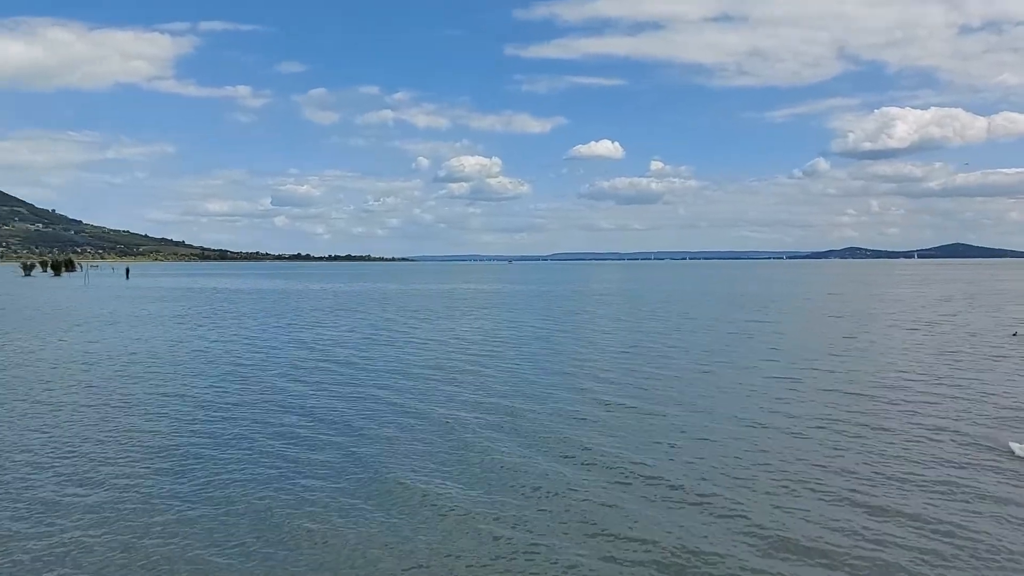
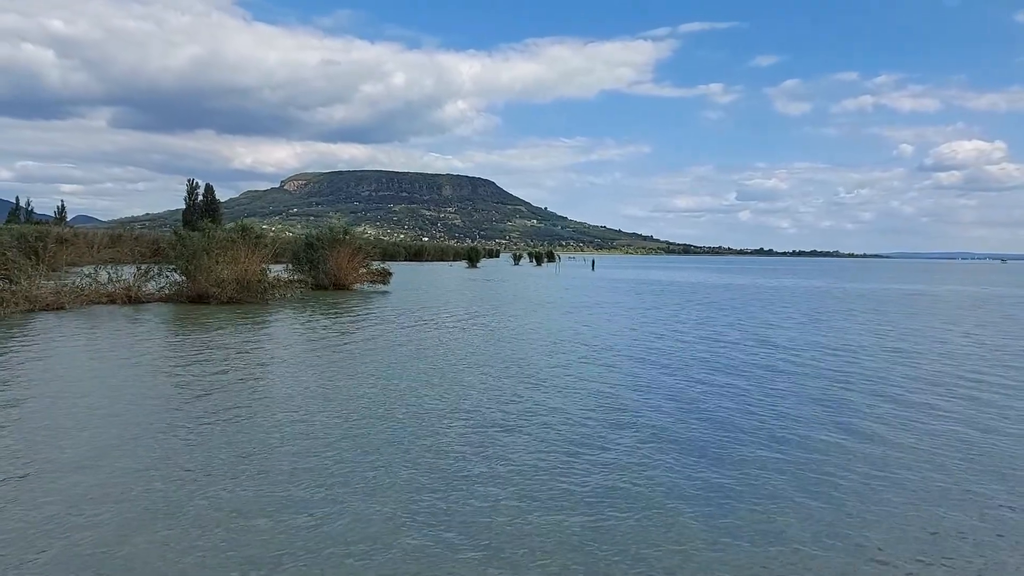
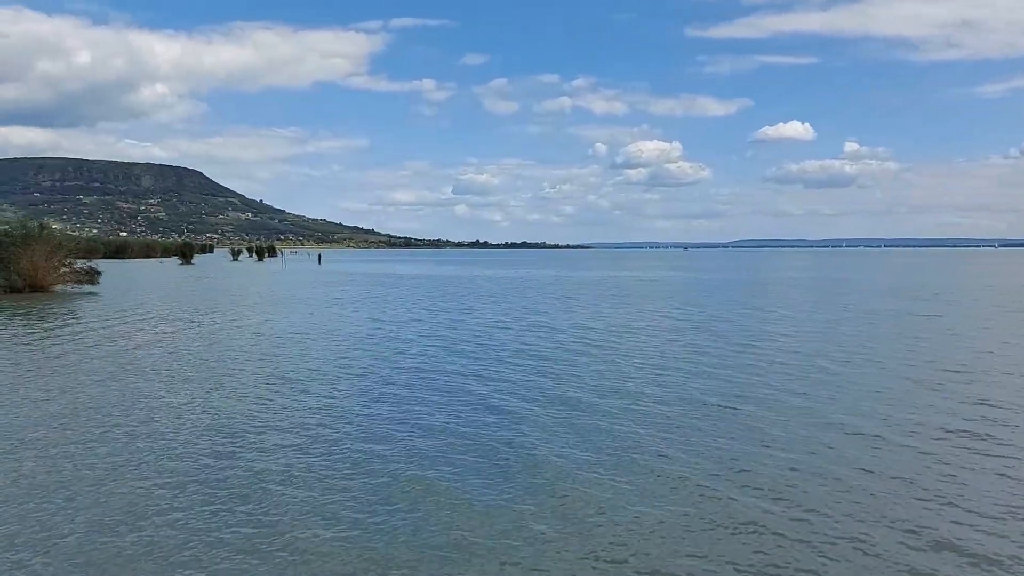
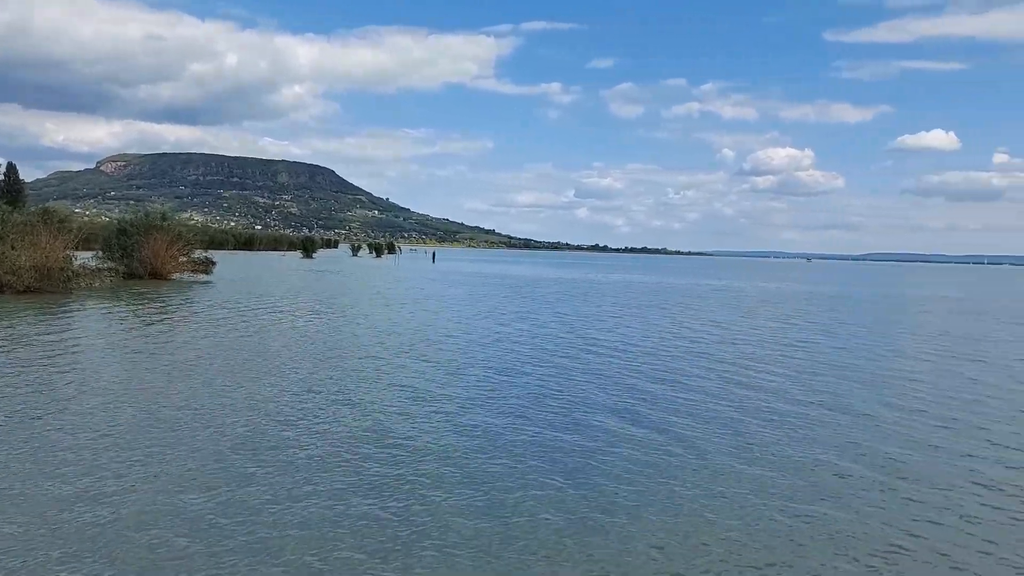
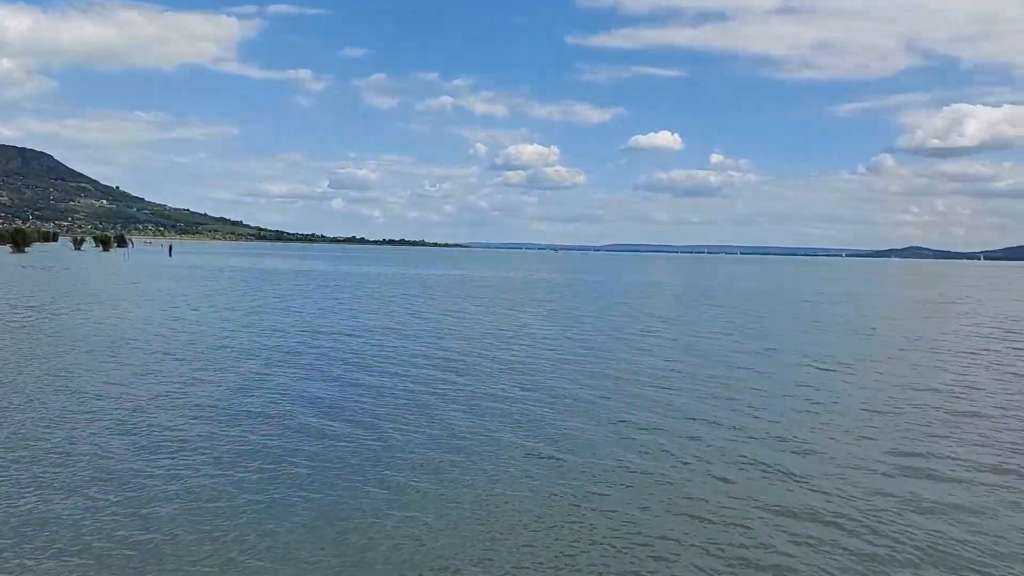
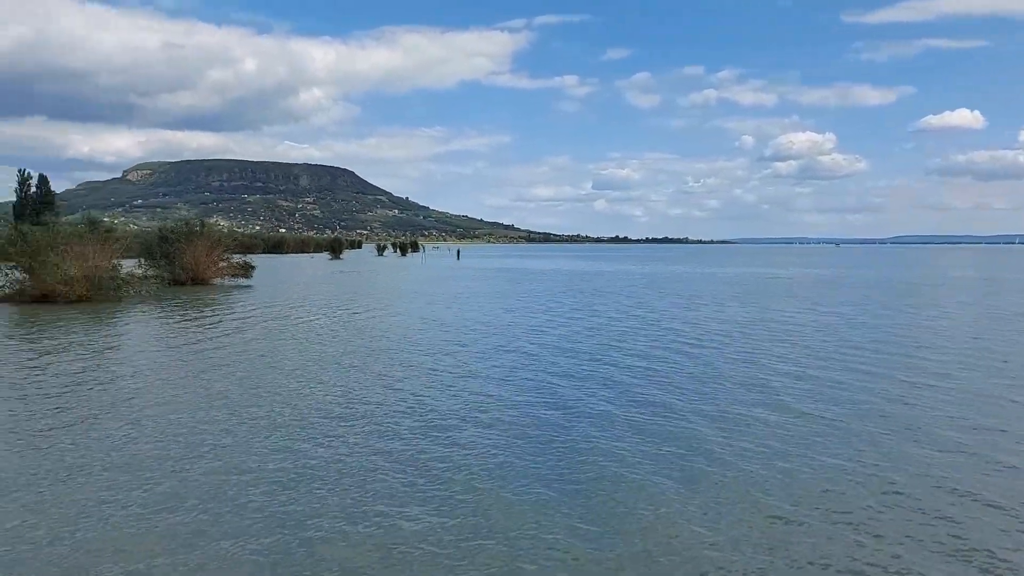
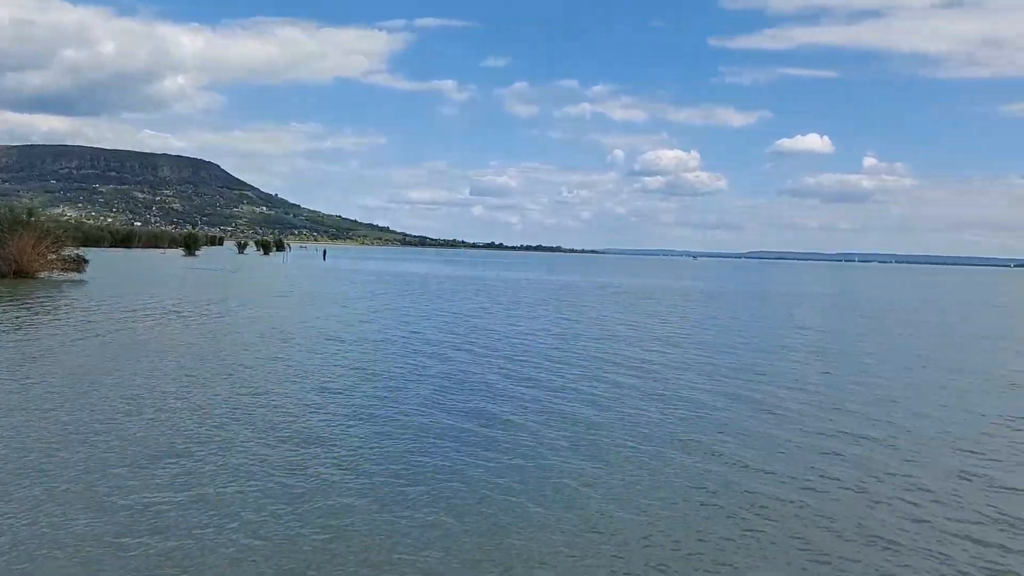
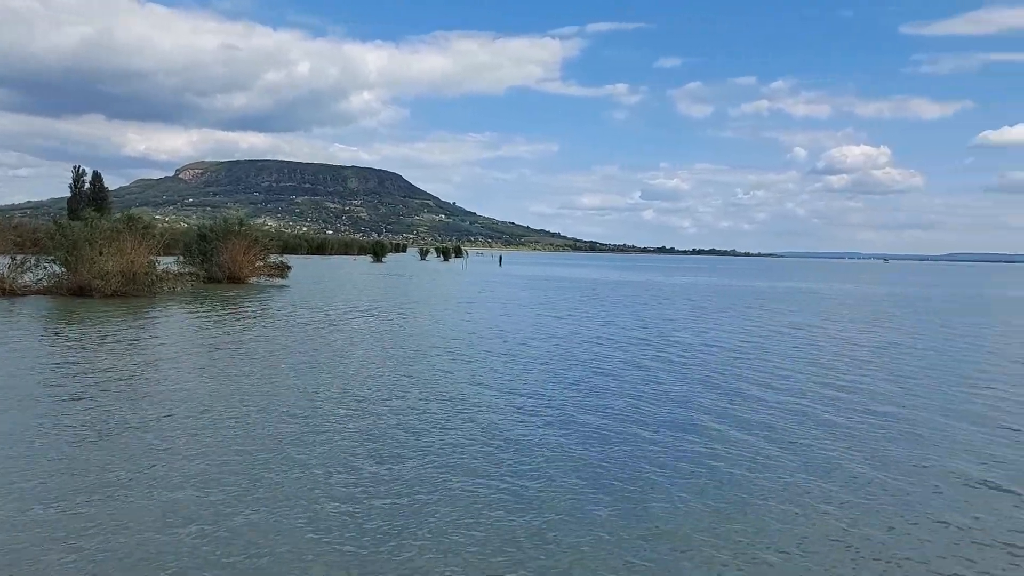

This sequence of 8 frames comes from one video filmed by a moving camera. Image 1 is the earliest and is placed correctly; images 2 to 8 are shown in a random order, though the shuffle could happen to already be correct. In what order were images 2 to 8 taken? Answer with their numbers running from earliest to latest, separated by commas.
3, 6, 2, 8, 4, 7, 5
